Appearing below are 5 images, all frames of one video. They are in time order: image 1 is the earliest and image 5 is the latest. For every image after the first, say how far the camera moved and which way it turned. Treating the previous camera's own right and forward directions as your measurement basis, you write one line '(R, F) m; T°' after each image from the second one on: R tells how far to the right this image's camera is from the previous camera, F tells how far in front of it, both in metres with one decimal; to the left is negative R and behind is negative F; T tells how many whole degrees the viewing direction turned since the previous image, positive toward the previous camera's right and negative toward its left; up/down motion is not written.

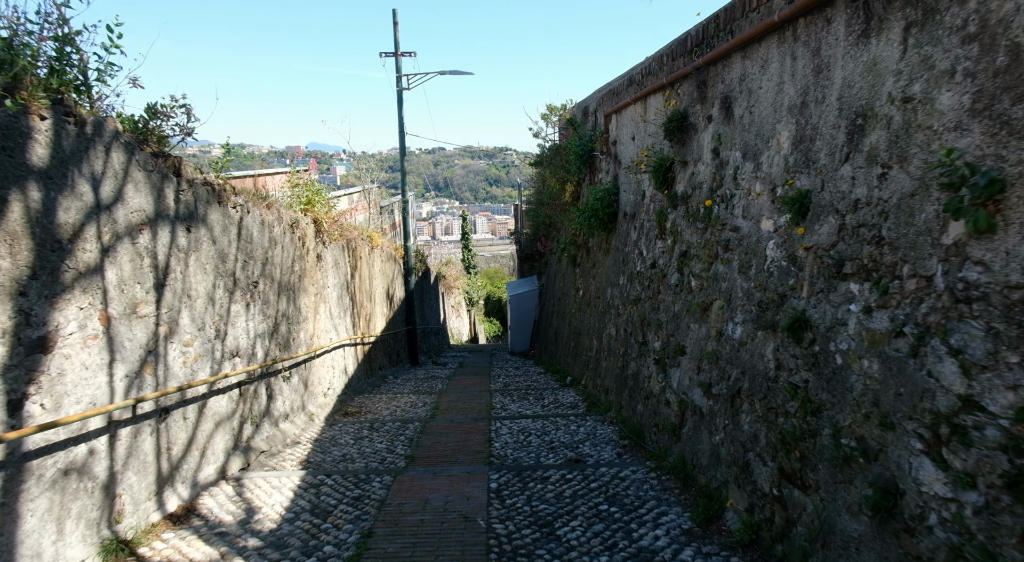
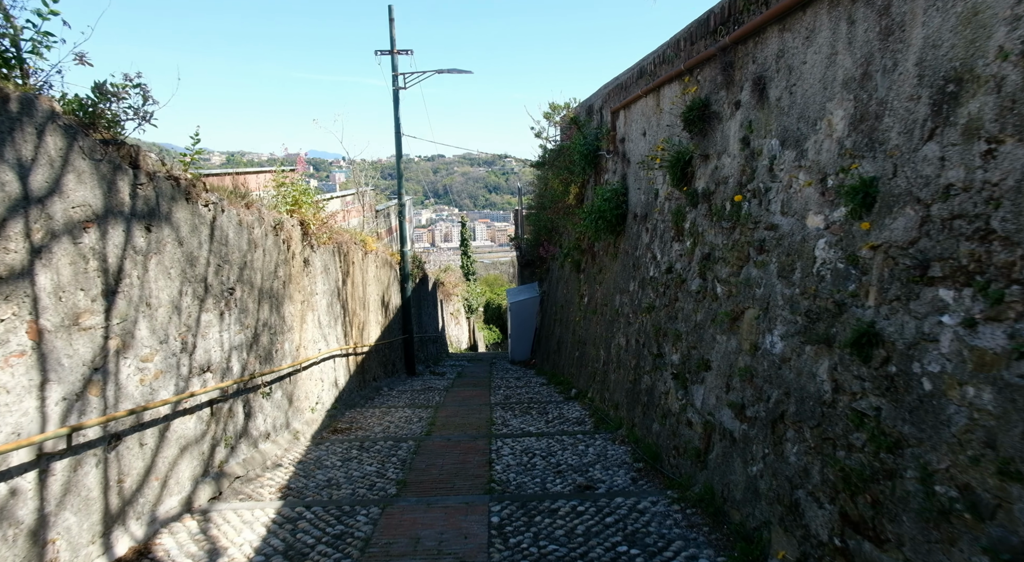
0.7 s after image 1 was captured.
(0.0, +0.6) m; 0°
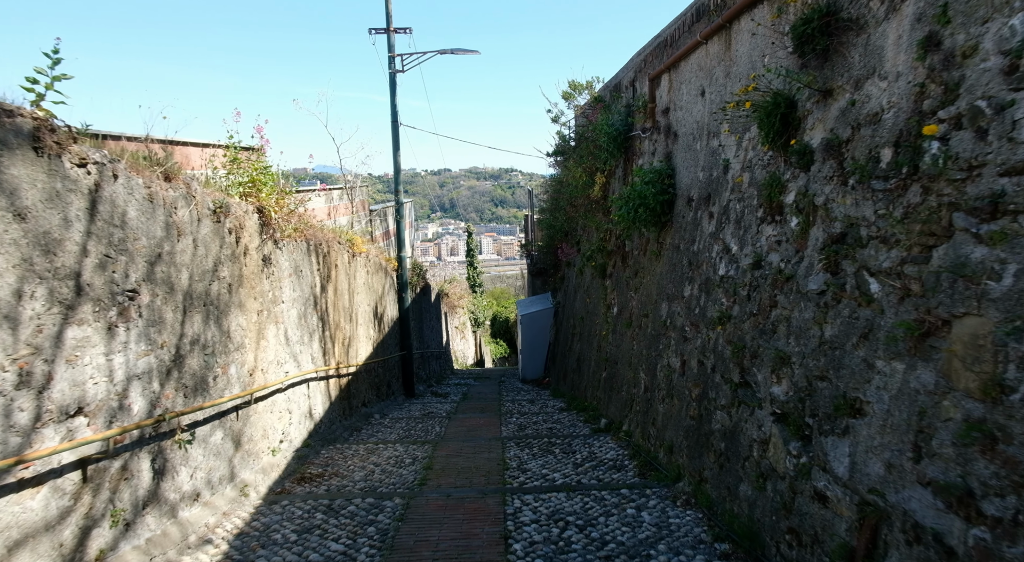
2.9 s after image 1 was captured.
(-0.1, +1.9) m; -1°
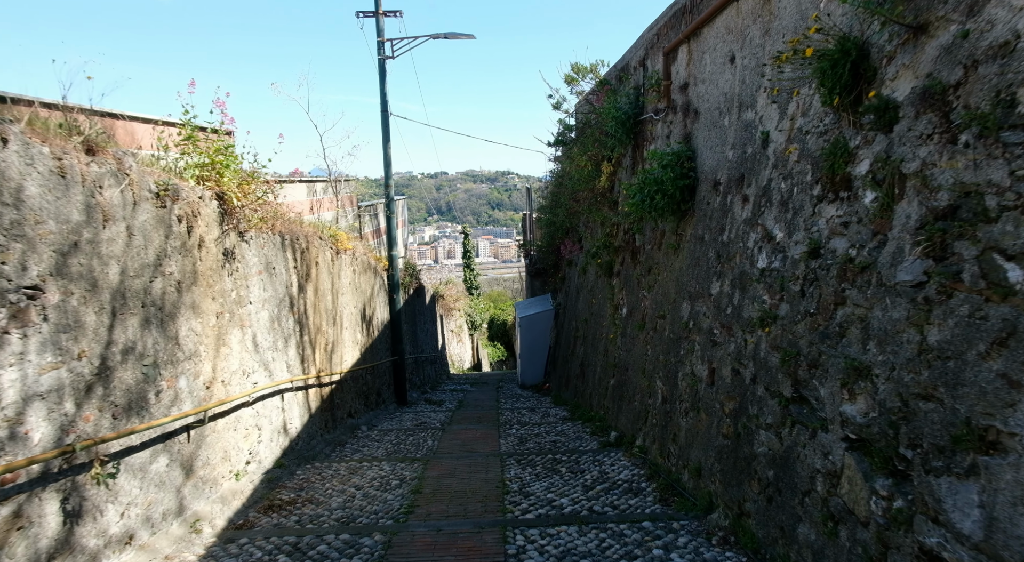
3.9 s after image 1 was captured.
(0.0, +0.9) m; 0°
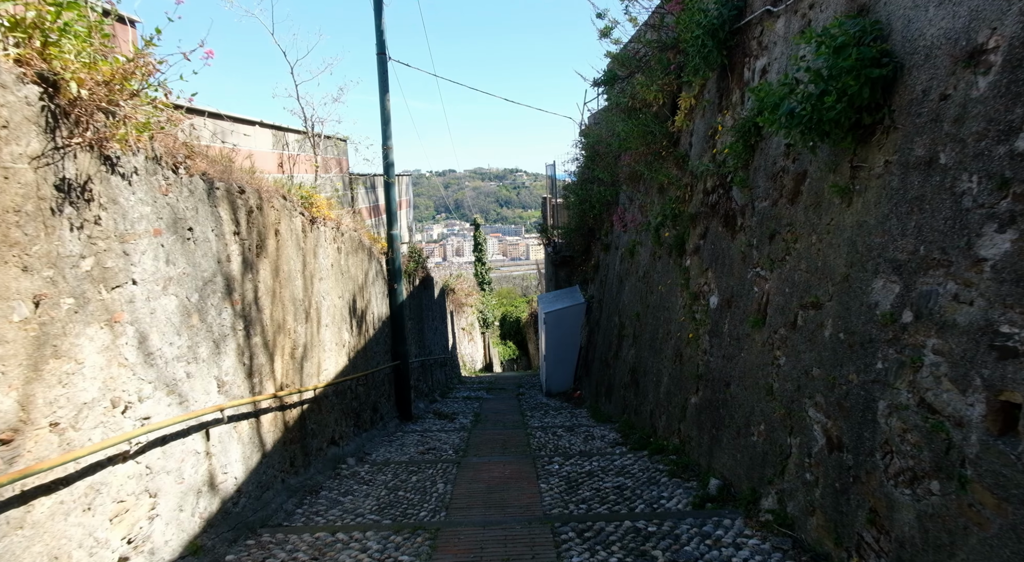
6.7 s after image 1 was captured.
(-0.3, +2.7) m; -1°
